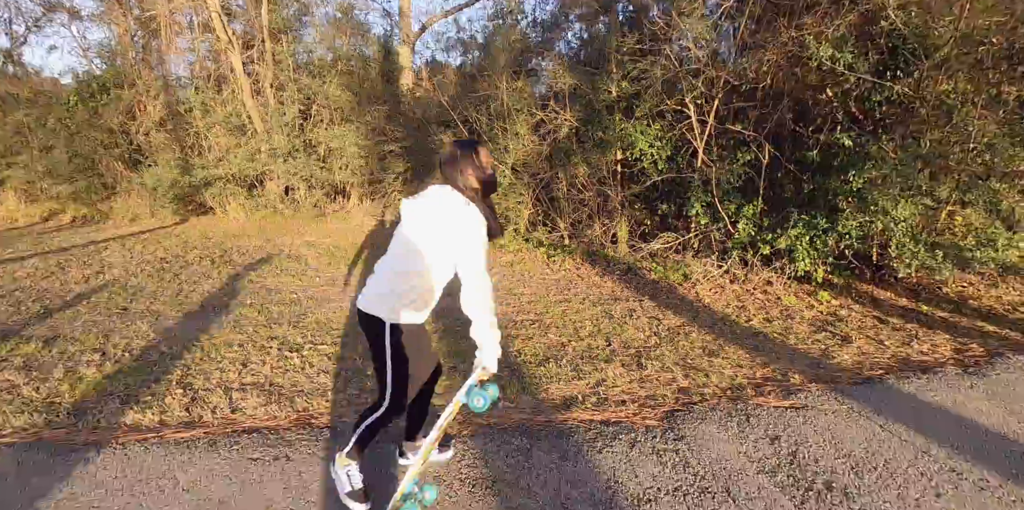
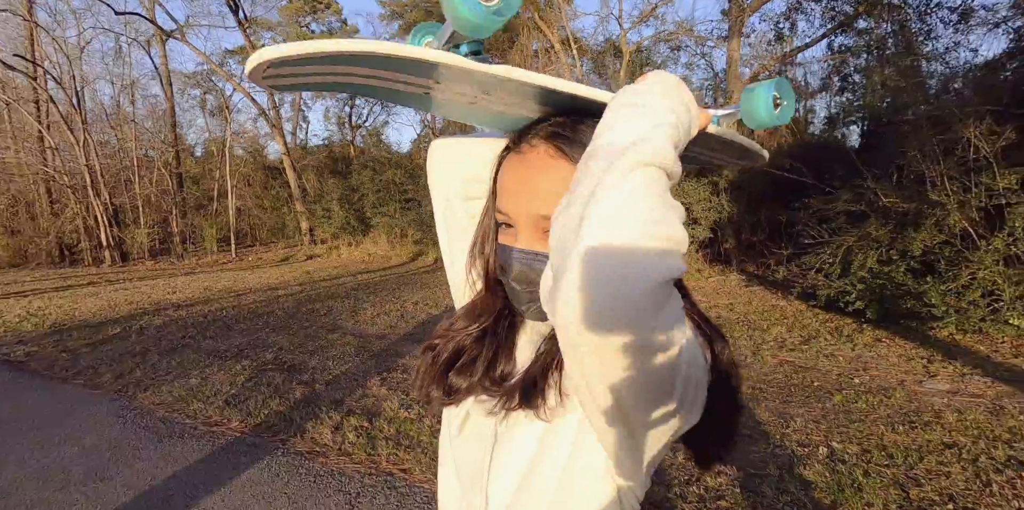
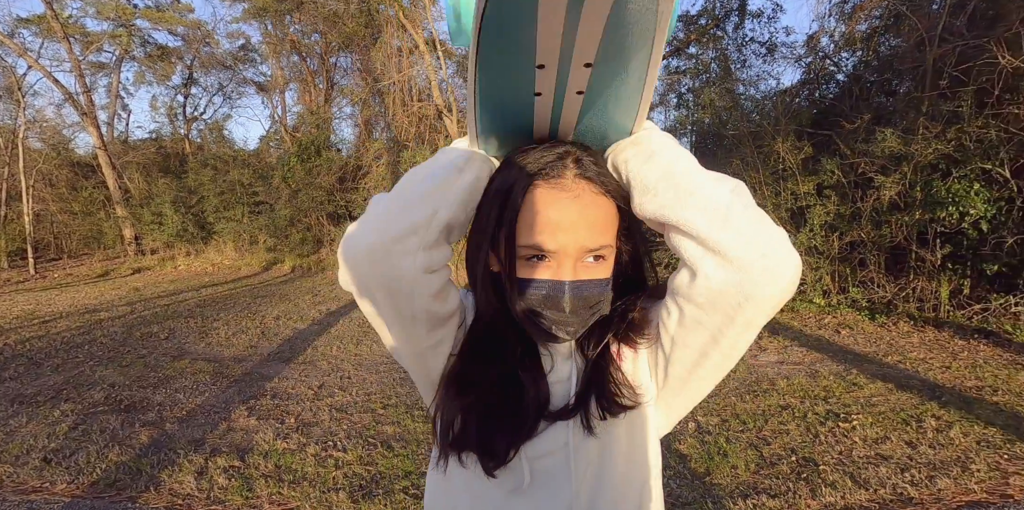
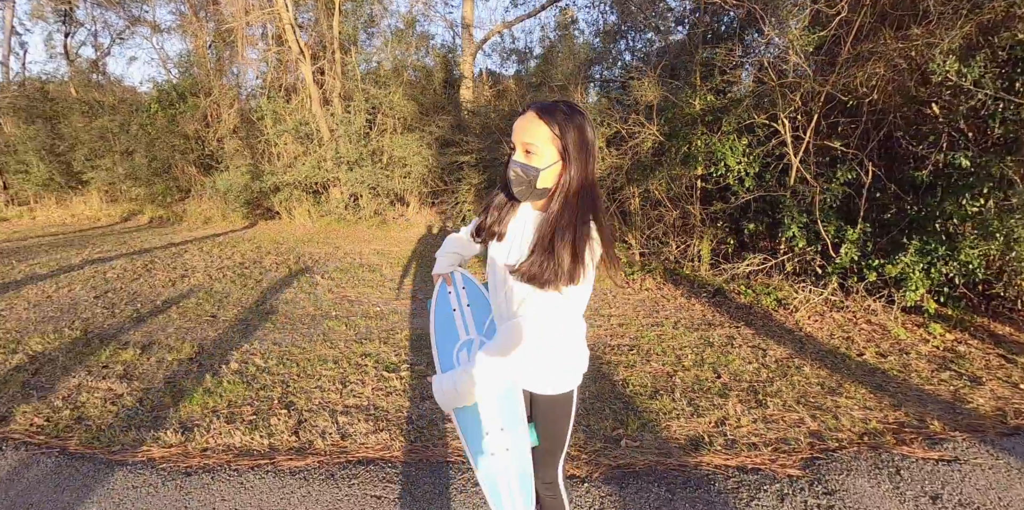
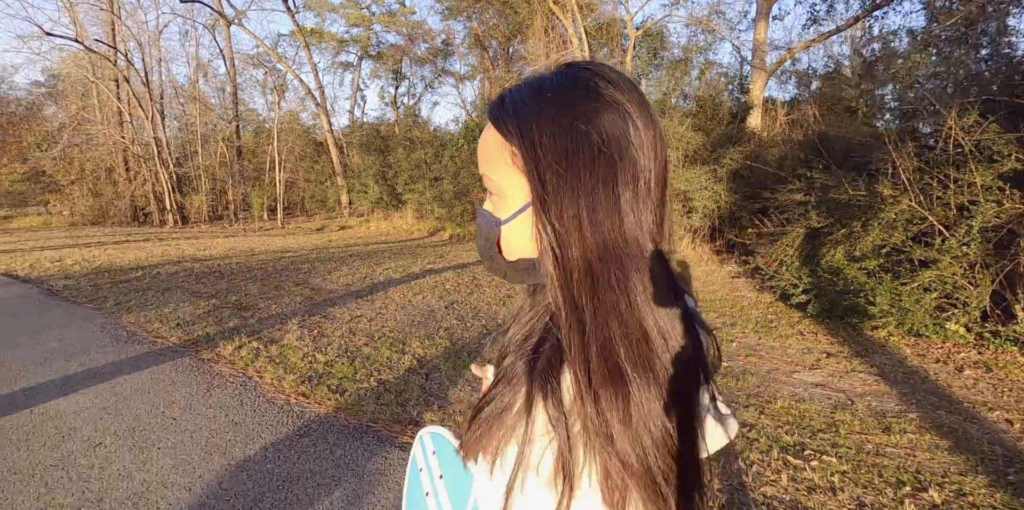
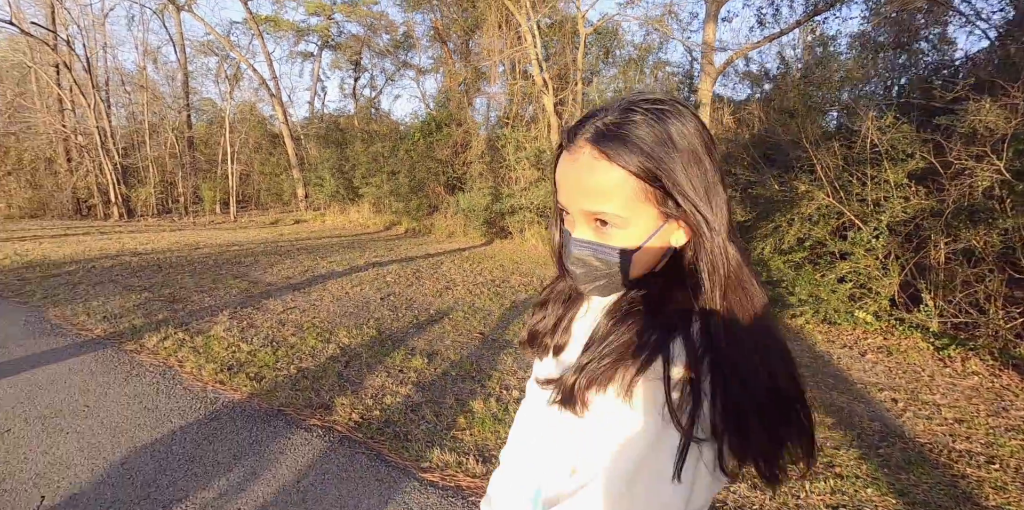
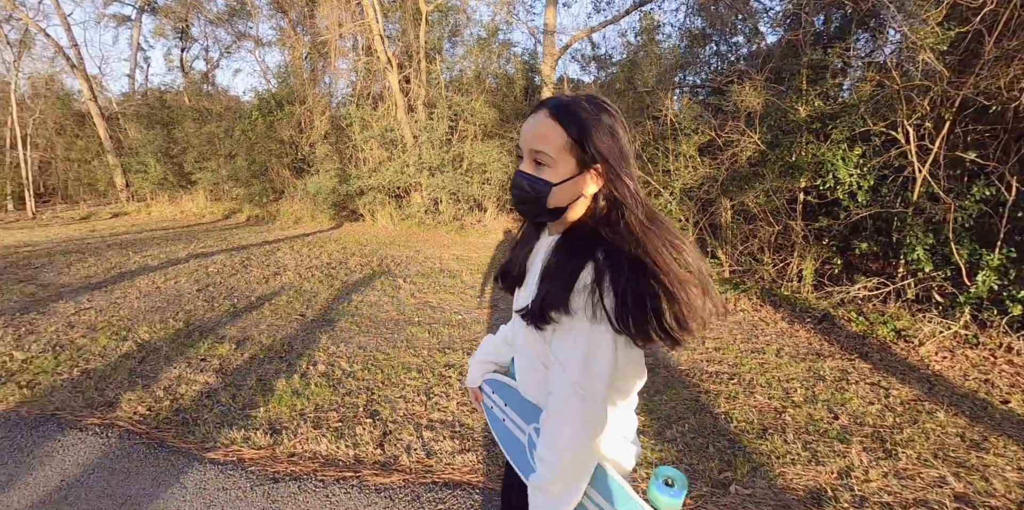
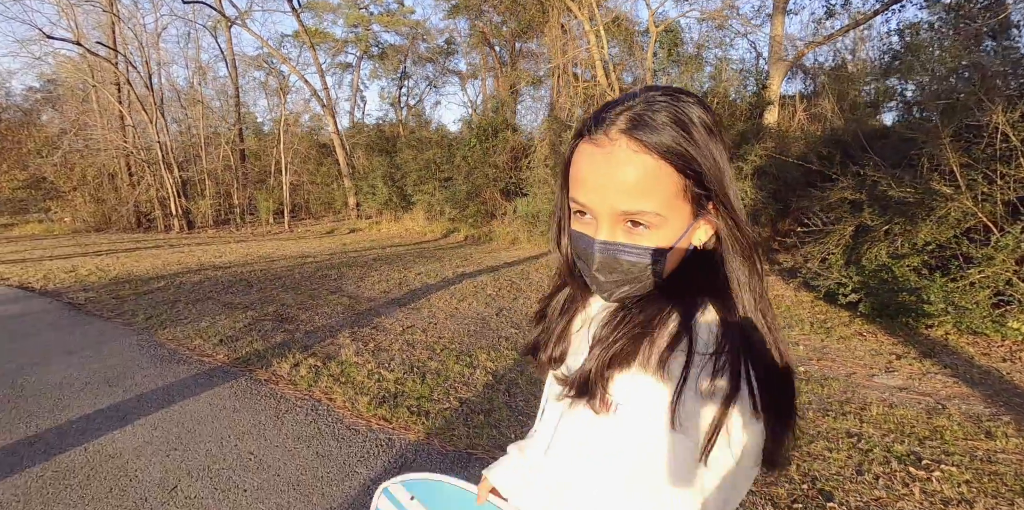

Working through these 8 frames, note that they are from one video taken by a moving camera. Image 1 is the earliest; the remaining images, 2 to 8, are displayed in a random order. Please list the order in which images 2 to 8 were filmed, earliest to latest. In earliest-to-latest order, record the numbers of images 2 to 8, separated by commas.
4, 7, 6, 5, 8, 2, 3
